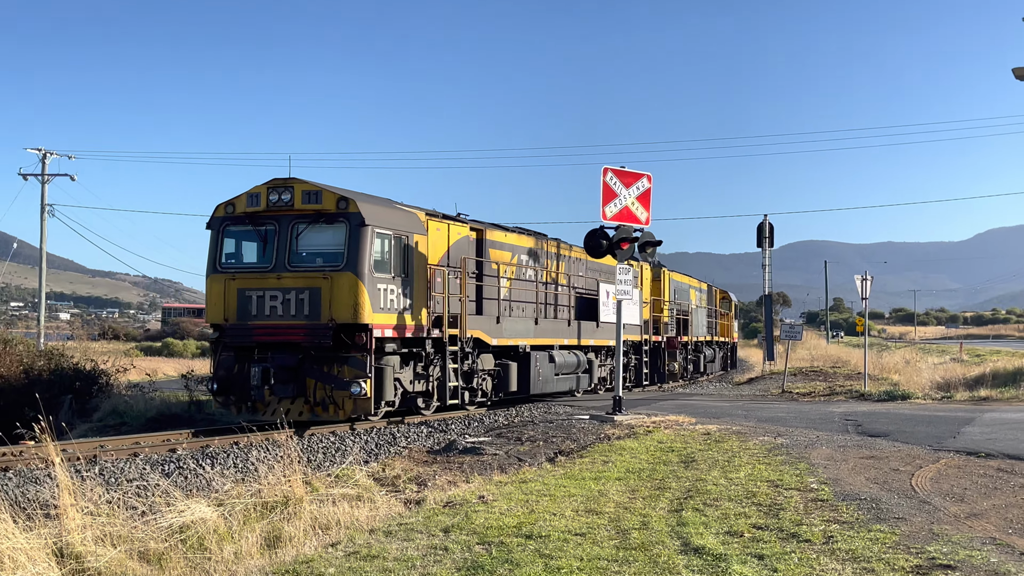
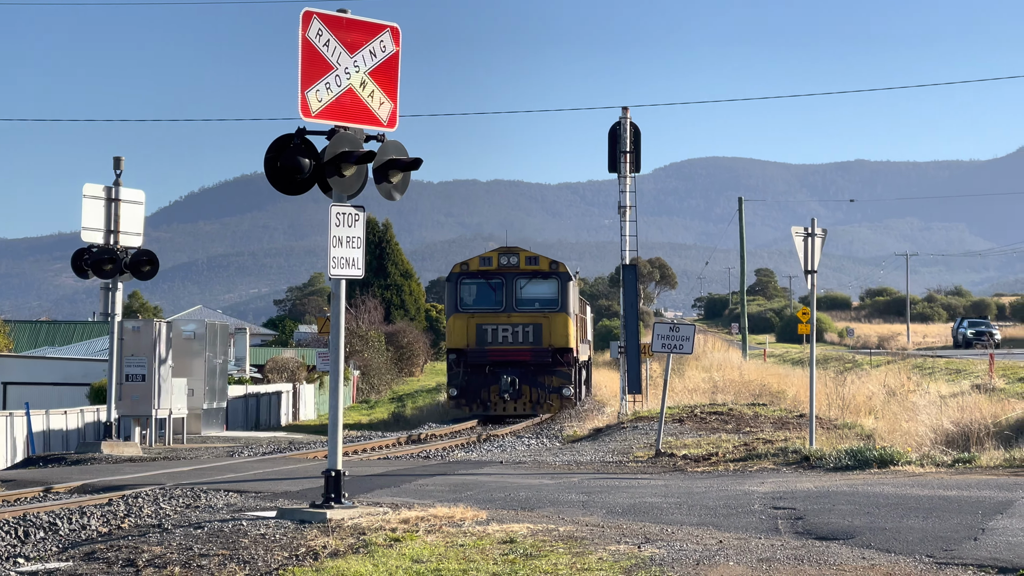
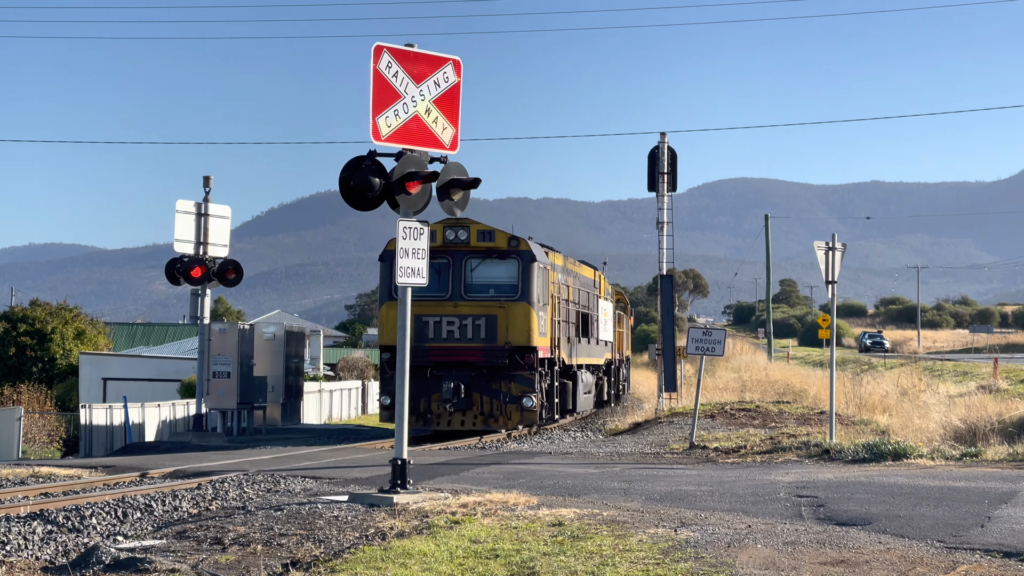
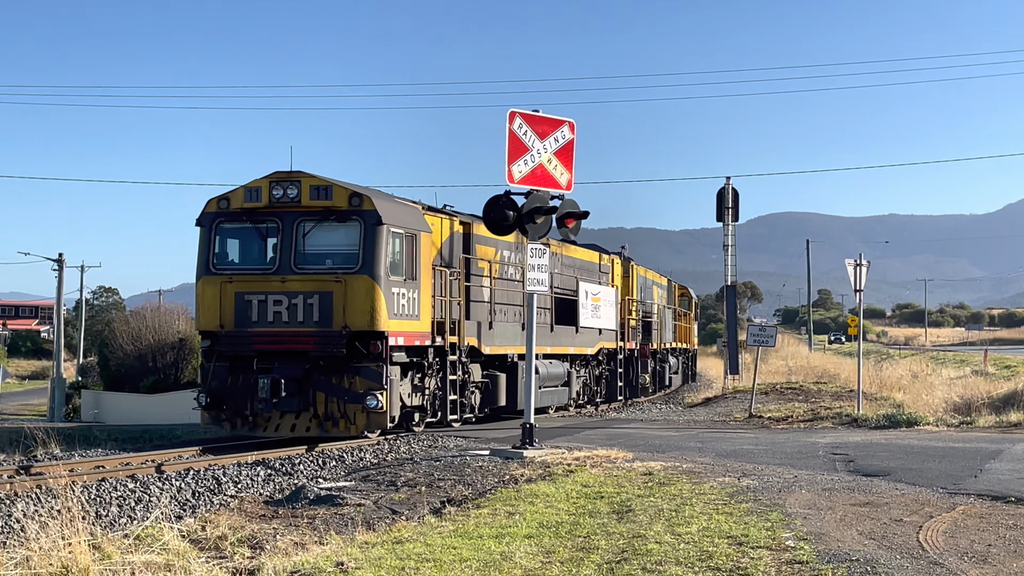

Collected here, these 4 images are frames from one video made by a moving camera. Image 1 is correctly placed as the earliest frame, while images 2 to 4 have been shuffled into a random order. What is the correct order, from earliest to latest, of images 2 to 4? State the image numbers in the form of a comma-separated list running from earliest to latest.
4, 3, 2
